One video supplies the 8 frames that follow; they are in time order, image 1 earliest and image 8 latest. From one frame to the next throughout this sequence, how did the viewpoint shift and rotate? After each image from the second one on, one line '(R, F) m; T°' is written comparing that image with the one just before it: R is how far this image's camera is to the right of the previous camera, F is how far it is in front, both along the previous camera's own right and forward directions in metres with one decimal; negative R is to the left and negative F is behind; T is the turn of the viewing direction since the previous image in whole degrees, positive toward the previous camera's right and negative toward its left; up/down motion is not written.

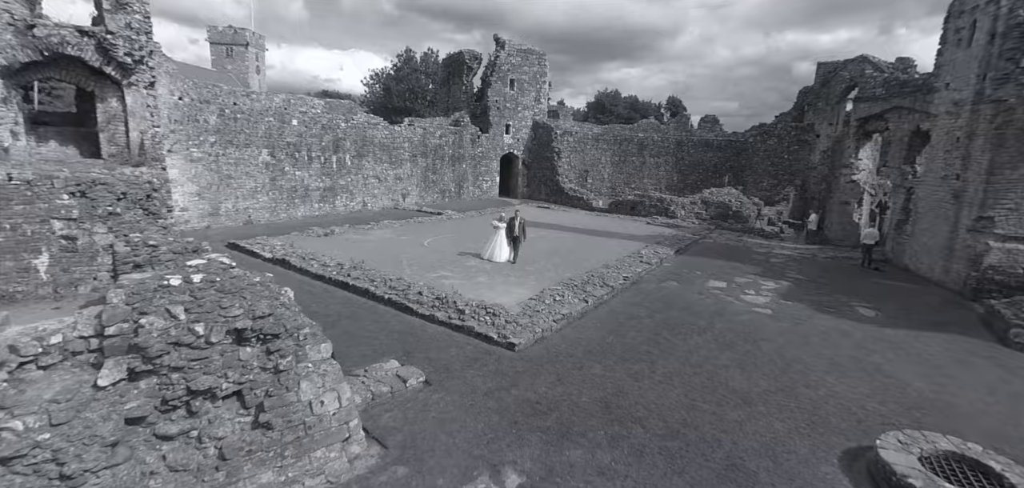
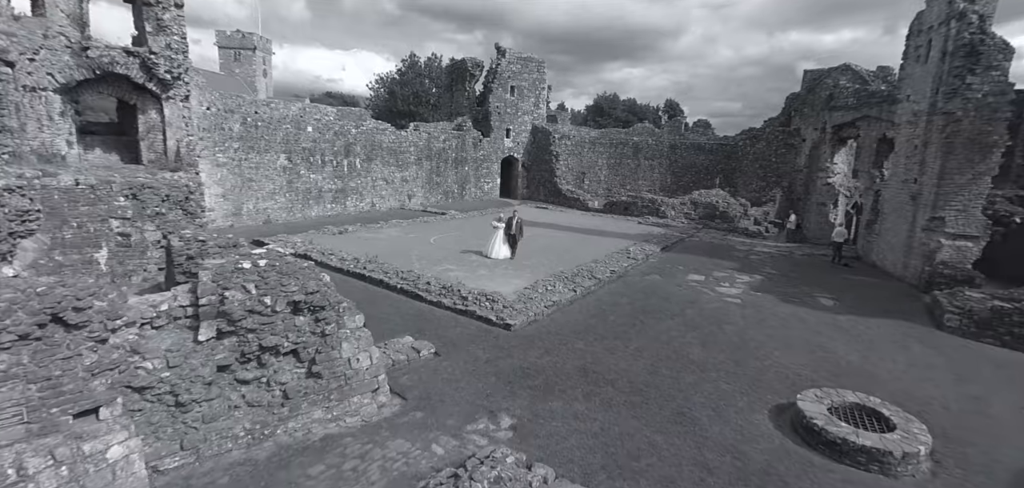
(+0.1, -1.2) m; 0°
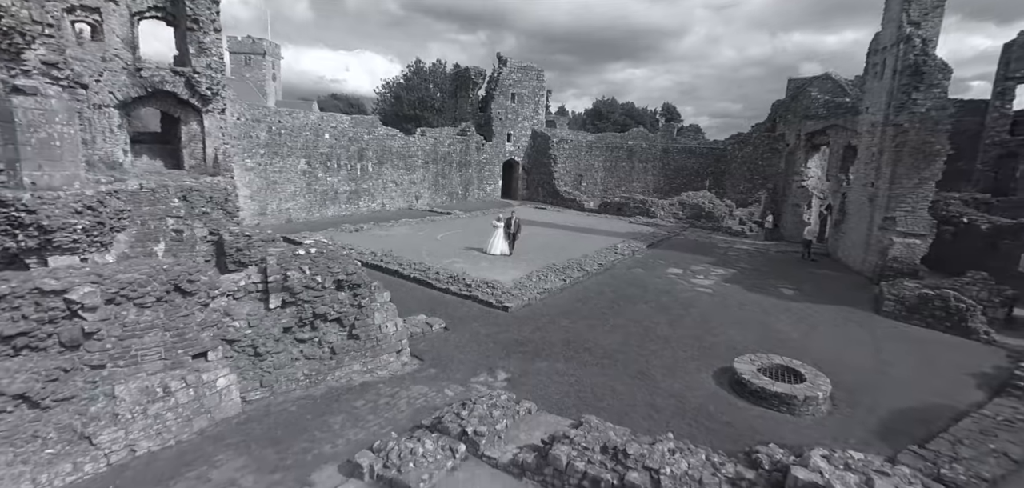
(+0.1, -1.5) m; 0°
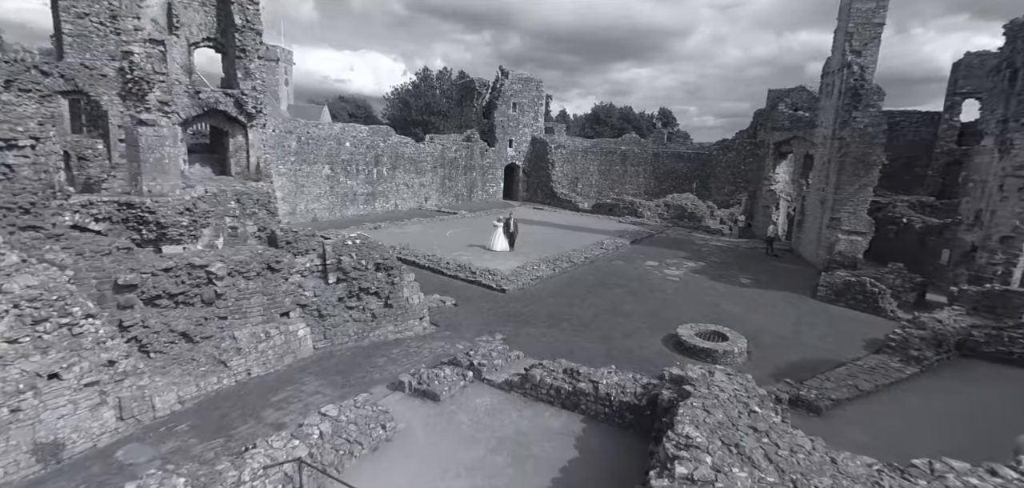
(+0.2, -2.2) m; 0°
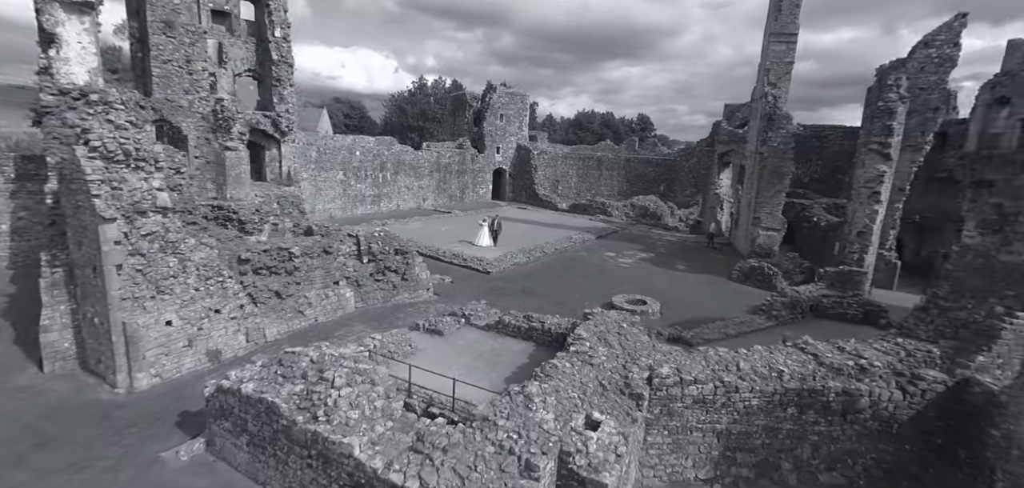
(+0.3, -3.6) m; +1°
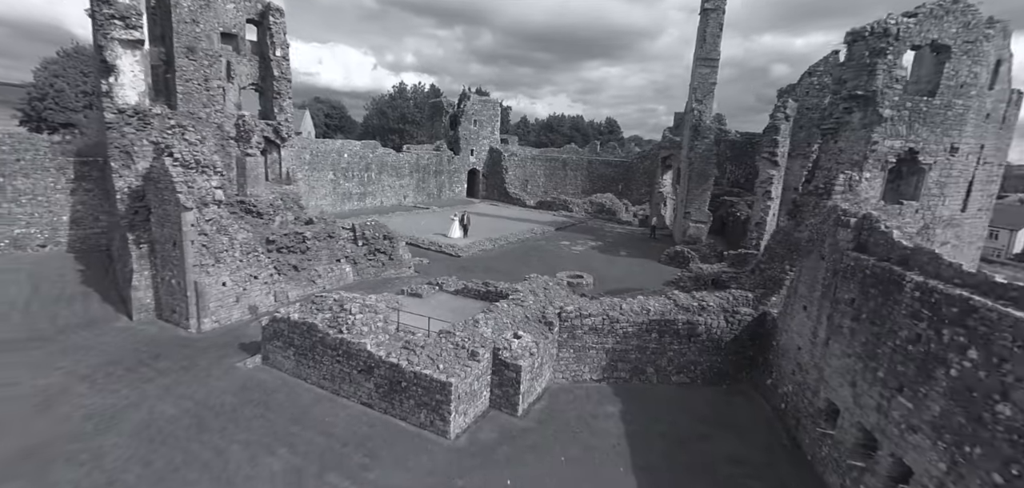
(+0.5, -3.4) m; +2°
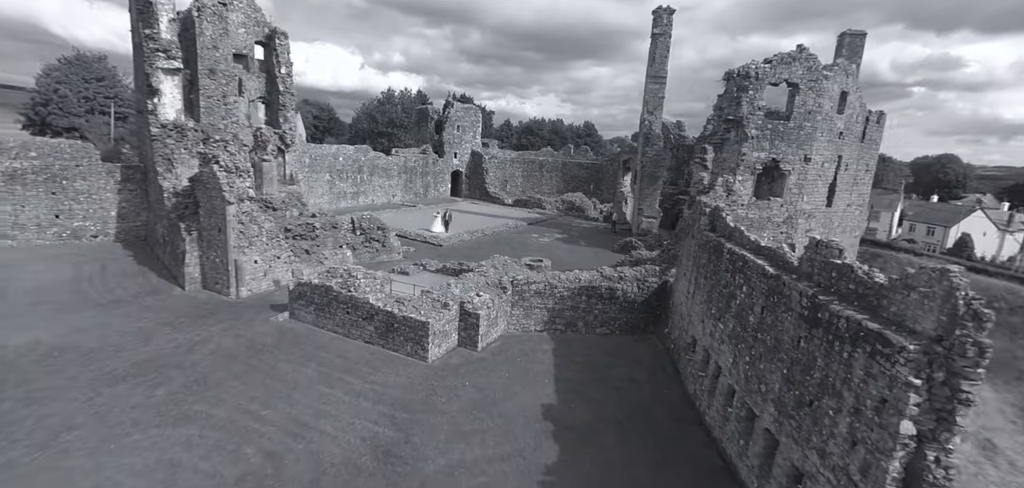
(+0.7, -3.4) m; +1°
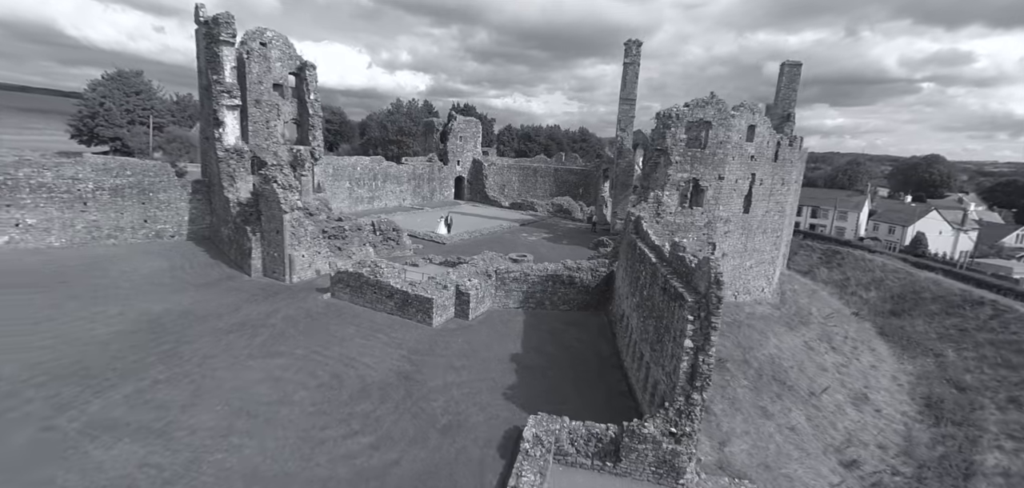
(+0.9, -4.5) m; -1°
